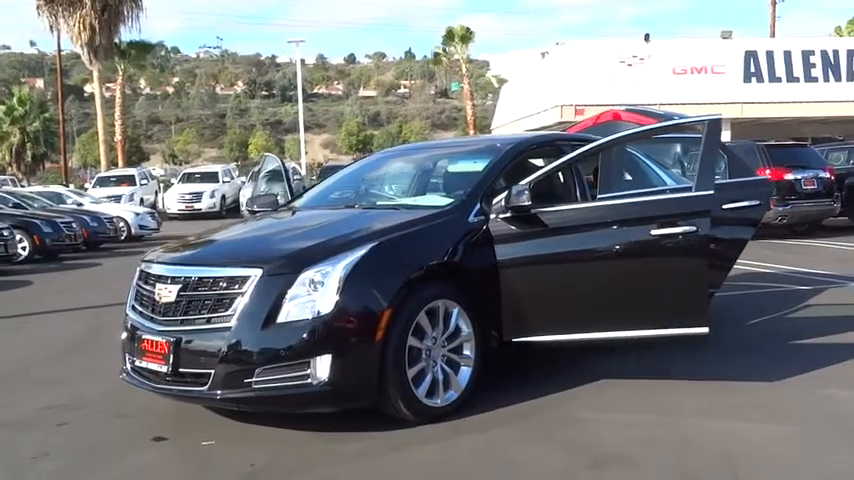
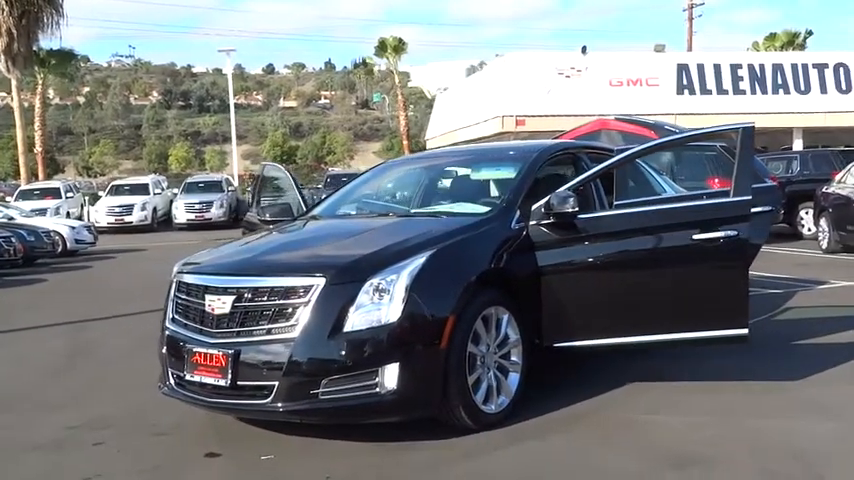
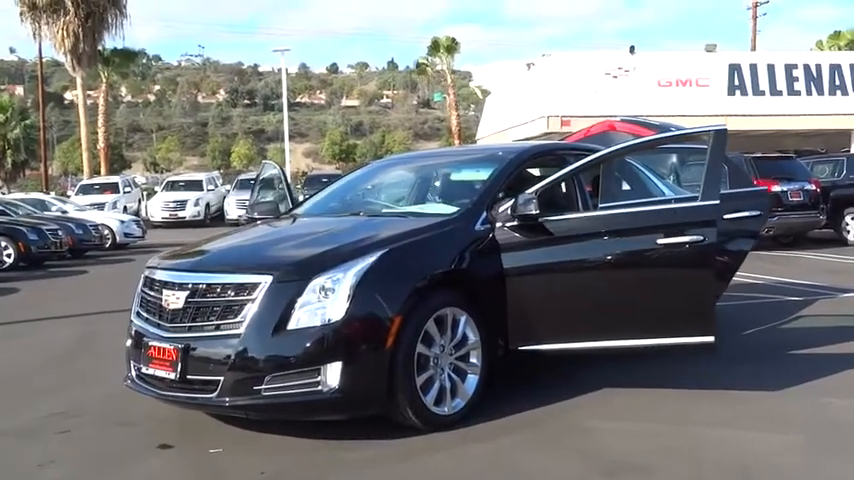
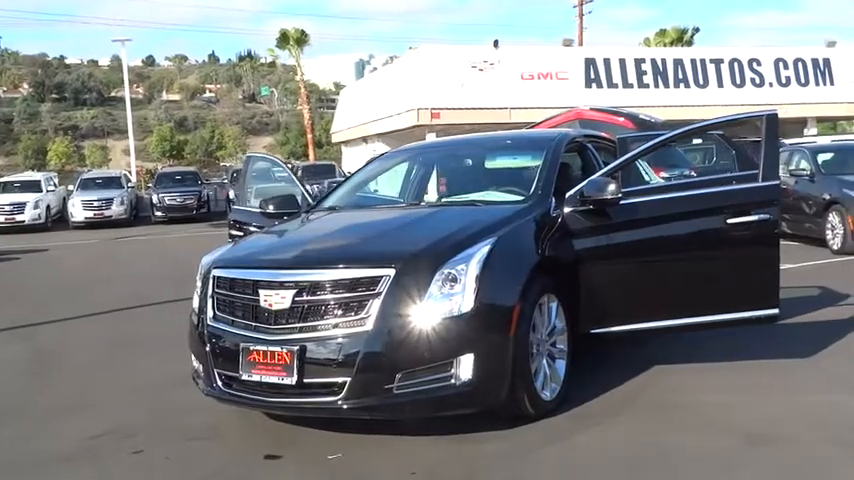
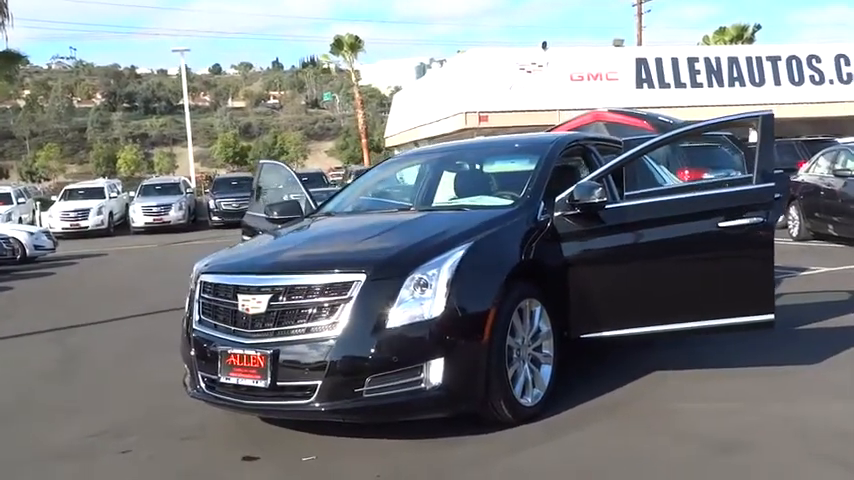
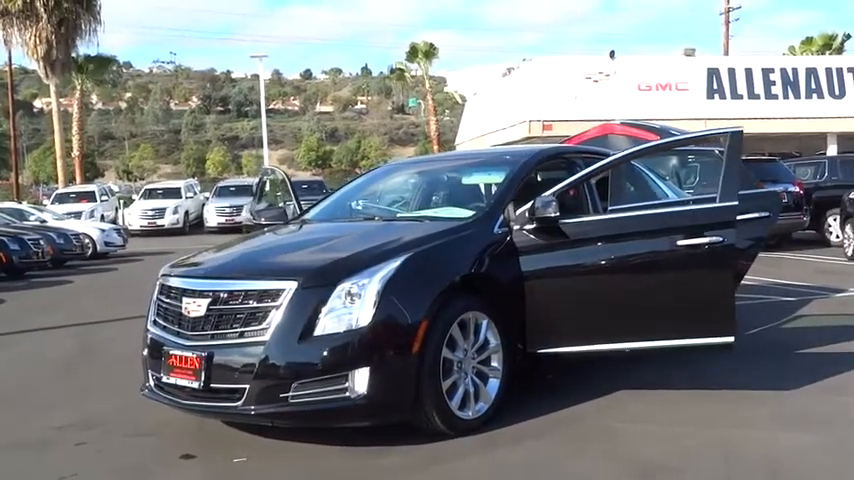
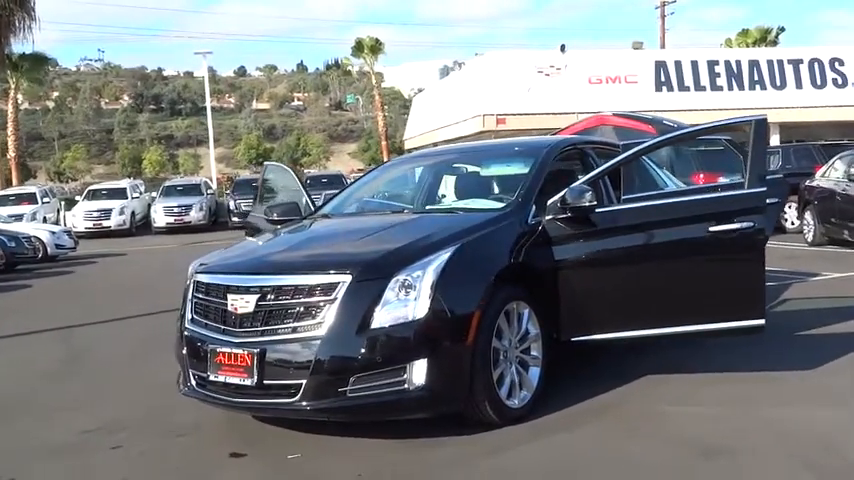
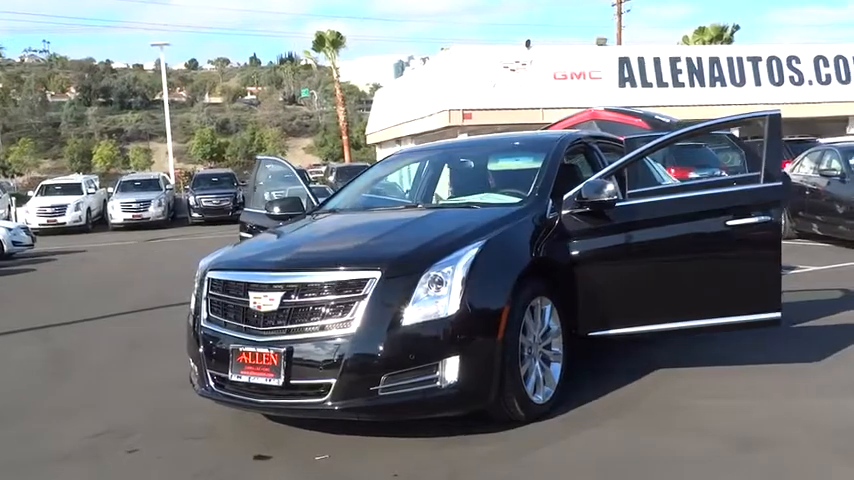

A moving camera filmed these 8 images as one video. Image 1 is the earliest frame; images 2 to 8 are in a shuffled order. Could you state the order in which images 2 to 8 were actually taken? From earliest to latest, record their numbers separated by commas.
3, 6, 2, 7, 5, 8, 4
